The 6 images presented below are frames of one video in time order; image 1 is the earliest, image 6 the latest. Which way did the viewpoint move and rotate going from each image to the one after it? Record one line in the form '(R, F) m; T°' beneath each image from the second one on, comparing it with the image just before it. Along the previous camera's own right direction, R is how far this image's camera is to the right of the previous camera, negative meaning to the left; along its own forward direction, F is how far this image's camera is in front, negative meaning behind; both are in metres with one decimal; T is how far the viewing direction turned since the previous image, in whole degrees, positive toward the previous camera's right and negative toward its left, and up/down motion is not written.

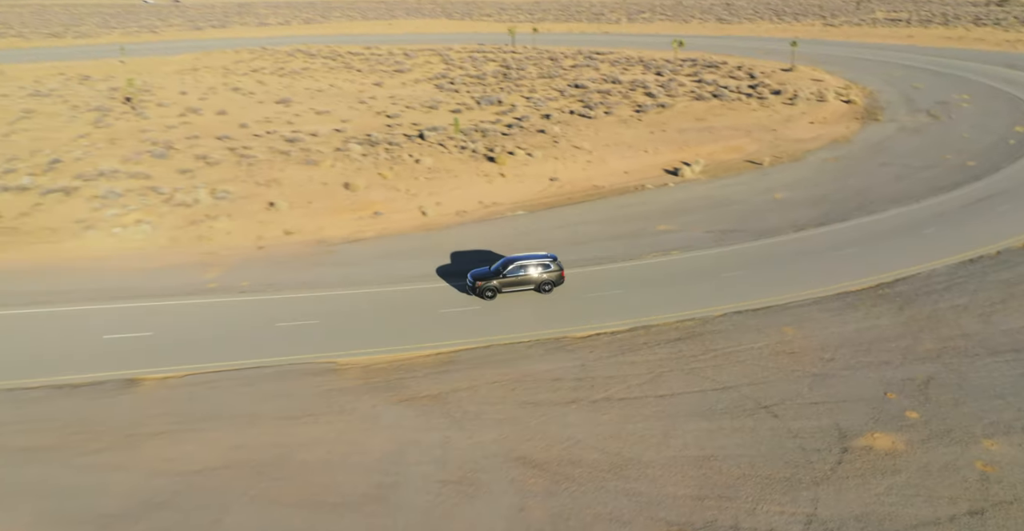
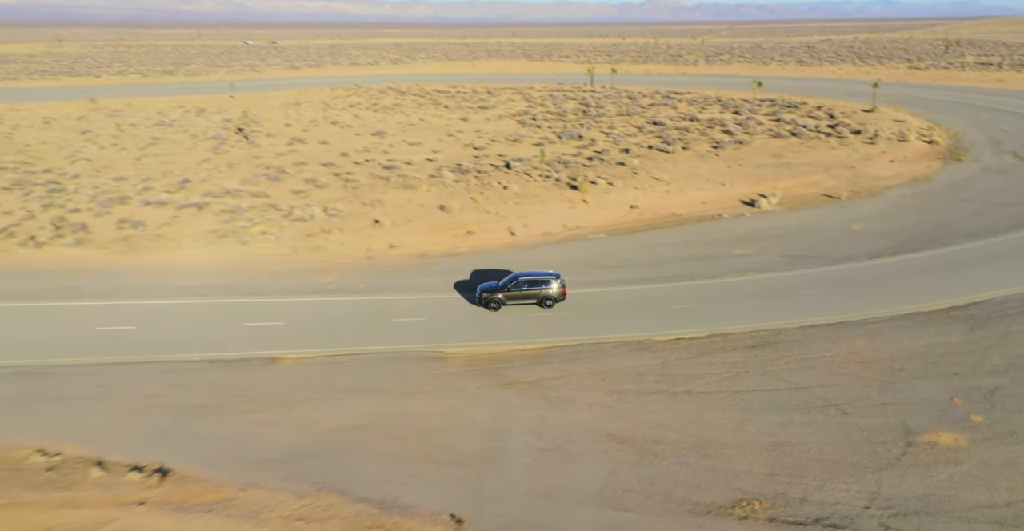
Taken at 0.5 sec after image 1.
(-0.7, -2.1) m; -6°
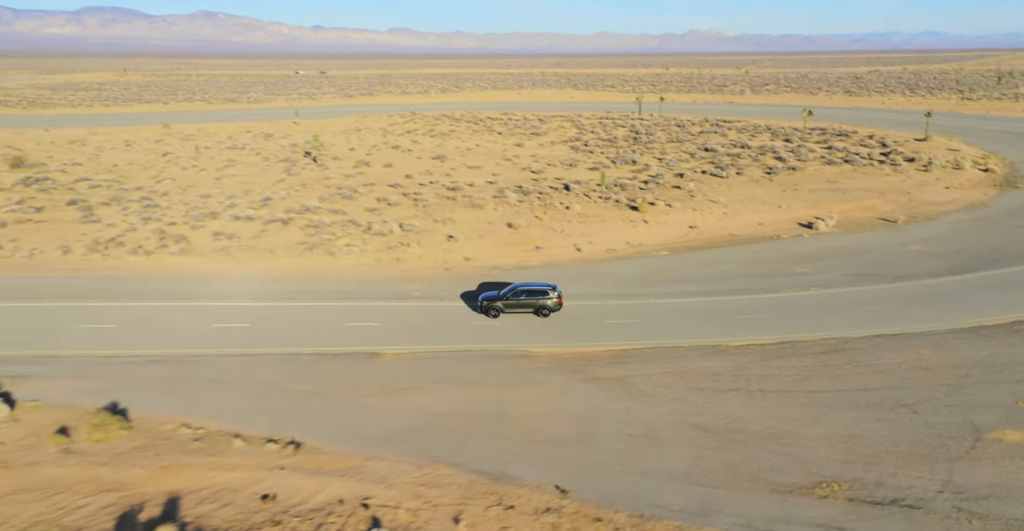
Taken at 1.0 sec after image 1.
(-1.4, -1.7) m; -3°
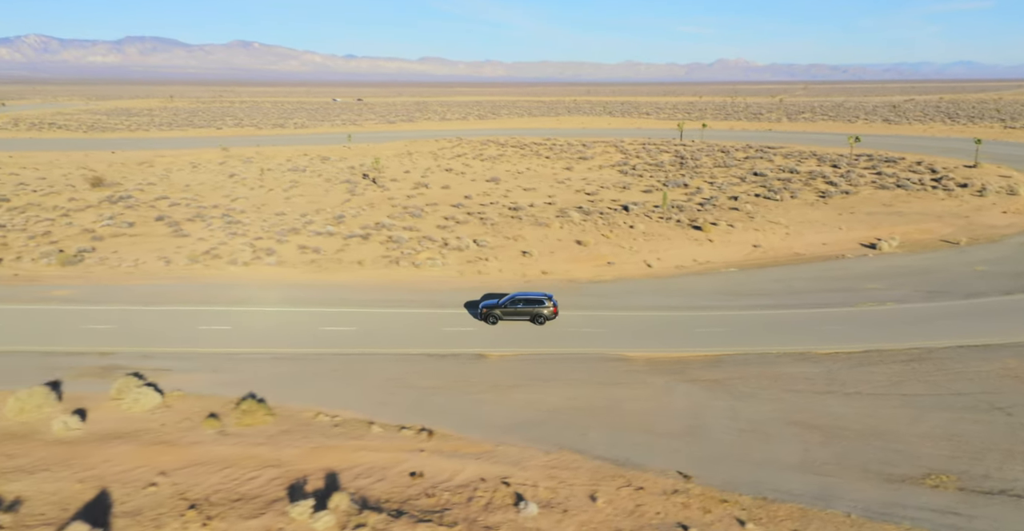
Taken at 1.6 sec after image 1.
(-2.3, -1.4) m; -2°
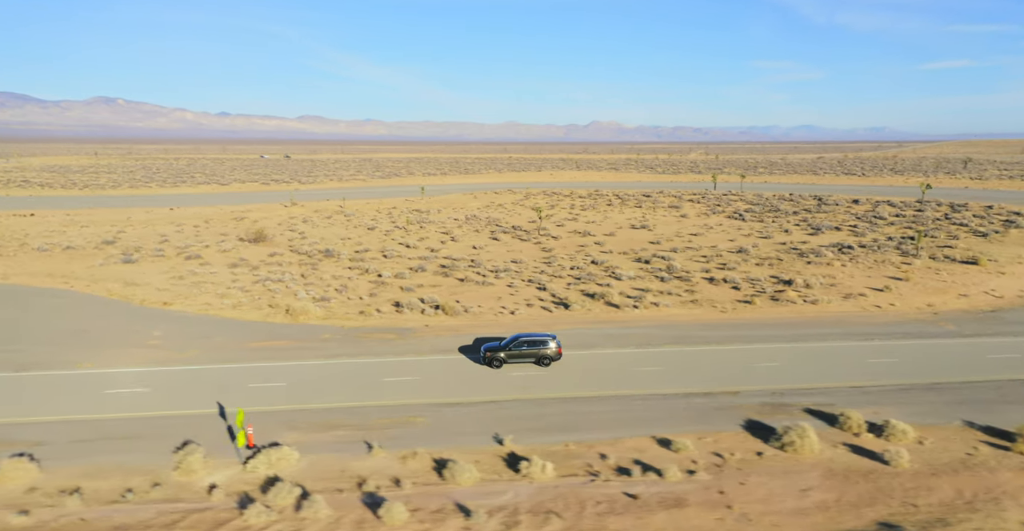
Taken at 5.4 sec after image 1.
(-23.1, +1.1) m; +6°
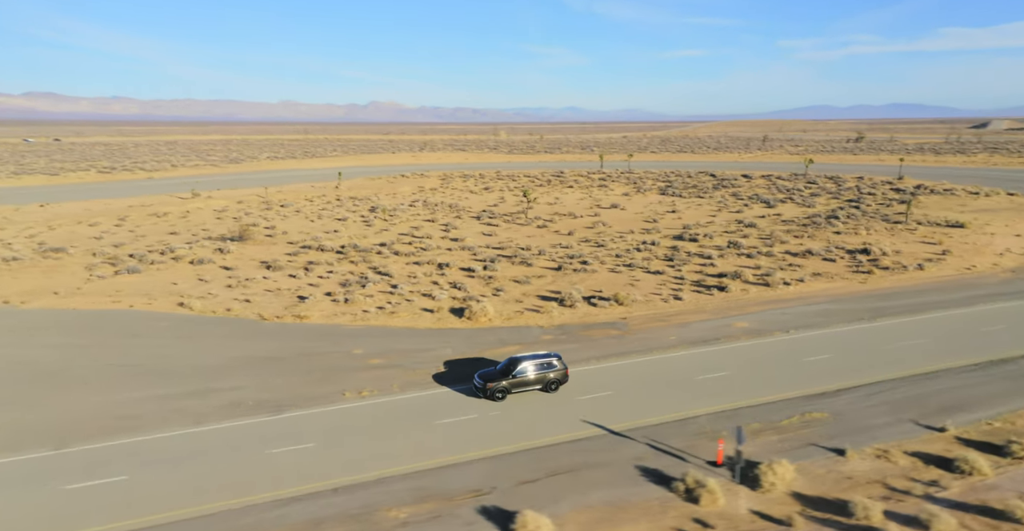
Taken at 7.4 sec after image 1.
(-15.6, +3.9) m; +15°
